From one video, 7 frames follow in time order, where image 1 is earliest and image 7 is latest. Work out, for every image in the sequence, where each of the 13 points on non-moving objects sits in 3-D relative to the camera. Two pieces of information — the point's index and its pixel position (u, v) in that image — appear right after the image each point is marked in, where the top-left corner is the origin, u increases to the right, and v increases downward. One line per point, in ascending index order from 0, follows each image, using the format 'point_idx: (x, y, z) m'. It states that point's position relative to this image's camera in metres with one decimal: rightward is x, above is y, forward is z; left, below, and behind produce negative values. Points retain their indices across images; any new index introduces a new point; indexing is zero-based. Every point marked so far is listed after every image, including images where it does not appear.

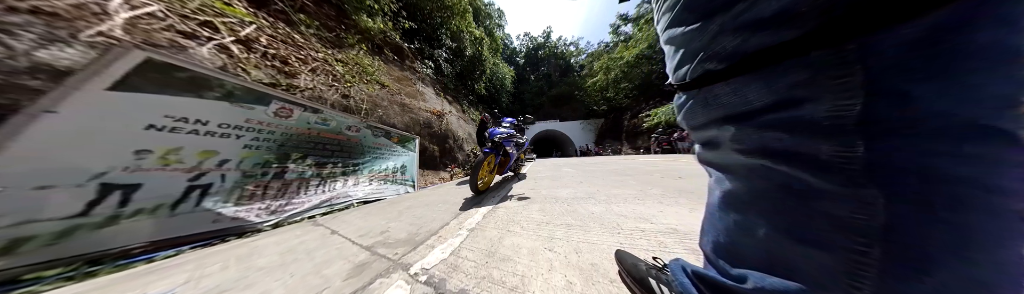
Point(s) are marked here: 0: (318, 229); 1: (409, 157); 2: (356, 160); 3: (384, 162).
0: (-1.7, -0.7, +1.0) m
1: (-3.2, -0.3, +3.6) m
2: (-3.3, -0.3, +2.5) m
3: (-3.3, -0.4, +3.0) m
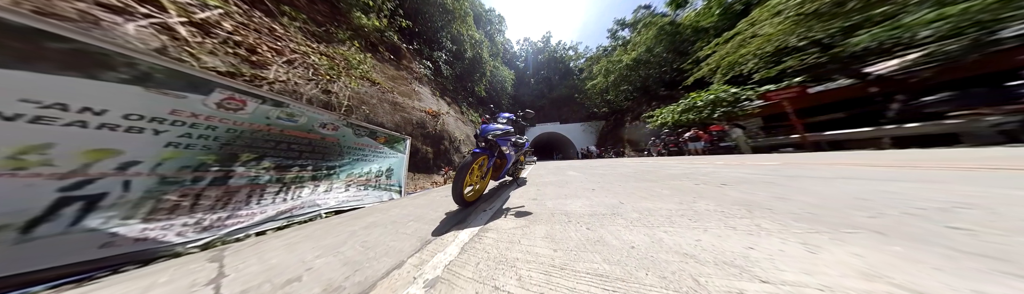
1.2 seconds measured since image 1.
0: (-1.7, -0.7, +0.7) m
1: (-3.1, -0.3, +3.3) m
2: (-3.3, -0.3, +2.2) m
3: (-3.3, -0.5, +2.7) m
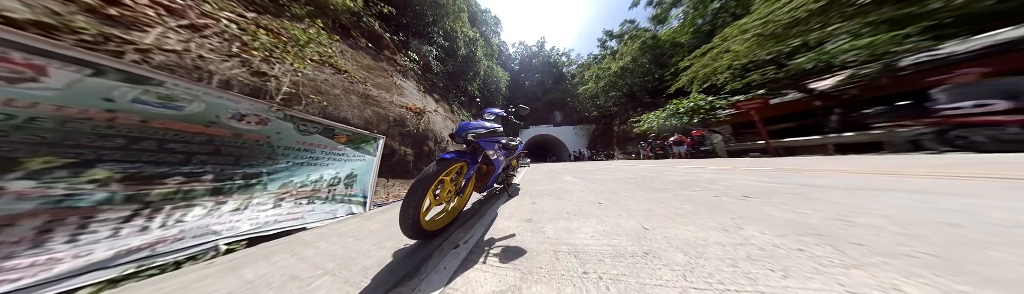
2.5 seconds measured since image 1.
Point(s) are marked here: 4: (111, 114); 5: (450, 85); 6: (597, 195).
0: (-1.8, -0.7, +0.1) m
1: (-3.3, -0.3, +2.7) m
2: (-3.4, -0.3, +1.6) m
3: (-3.5, -0.5, +2.1) m
4: (-3.3, +0.3, +1.0) m
5: (-5.7, +5.7, +11.1) m
6: (+1.6, -0.9, +2.3) m
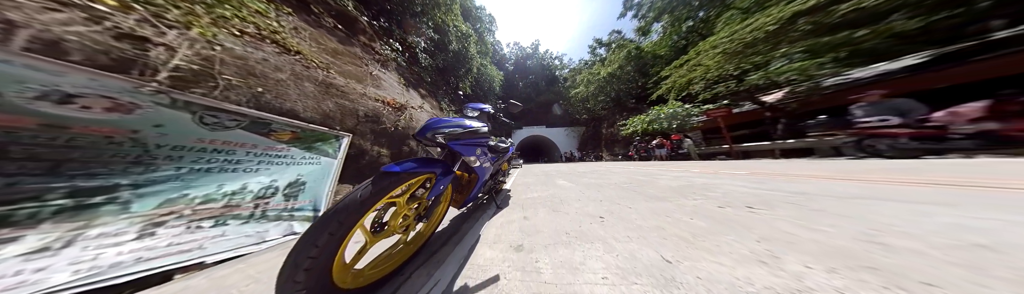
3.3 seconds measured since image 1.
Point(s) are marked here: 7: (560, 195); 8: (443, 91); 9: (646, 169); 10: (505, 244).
0: (-1.8, -0.7, -0.3) m
1: (-3.5, -0.3, +2.2) m
2: (-3.6, -0.3, +1.1) m
3: (-3.7, -0.4, +1.6) m
4: (-3.4, +0.3, +0.5) m
5: (-6.3, +5.7, +10.4) m
6: (+1.5, -1.0, +2.0) m
7: (+1.2, -1.1, +2.8) m
8: (-6.0, +4.9, +10.3) m
9: (+7.3, -1.2, +6.5) m
10: (-0.1, -0.9, +1.2) m
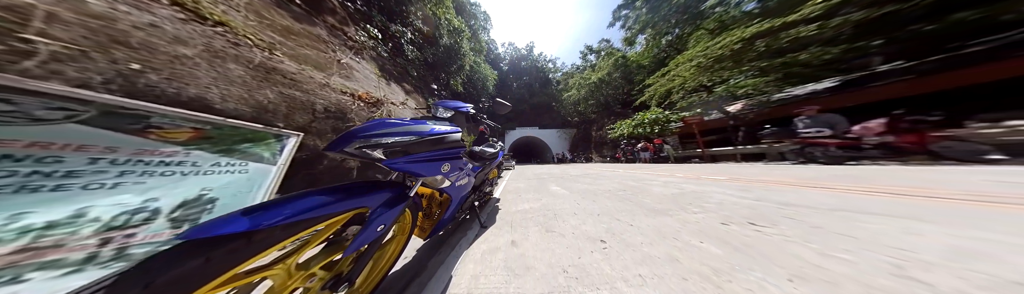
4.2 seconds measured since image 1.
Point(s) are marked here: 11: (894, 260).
0: (-1.9, -0.8, -0.7) m
1: (-3.7, -0.4, +1.6) m
2: (-3.7, -0.3, +0.5) m
3: (-3.8, -0.5, +1.0) m
4: (-3.5, +0.3, 0.0) m
5: (-6.8, +5.8, +9.7) m
6: (+1.3, -1.1, +1.8) m
7: (+0.9, -1.2, +2.5) m
8: (-6.5, +4.9, +9.6) m
9: (+6.8, -1.5, +6.6) m
10: (-0.2, -1.0, +0.9) m
11: (+3.3, -1.0, +1.0) m
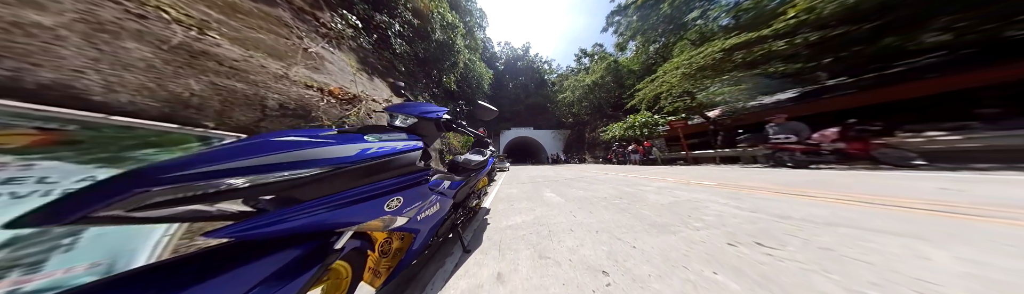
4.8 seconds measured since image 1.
0: (-1.9, -0.9, -1.1) m
1: (-3.8, -0.4, +1.2) m
2: (-3.7, -0.4, +0.1) m
3: (-3.9, -0.5, +0.6) m
4: (-3.5, +0.2, -0.5) m
5: (-7.2, +5.7, +9.1) m
6: (+1.1, -1.3, +1.6) m
7: (+0.7, -1.4, +2.3) m
8: (-6.9, +4.8, +9.1) m
9: (+6.5, -1.7, +6.6) m
10: (-0.3, -1.2, +0.6) m
11: (+3.2, -1.2, +0.9) m
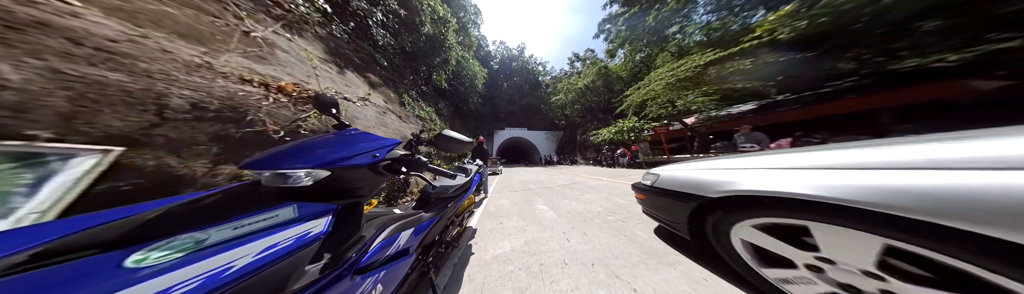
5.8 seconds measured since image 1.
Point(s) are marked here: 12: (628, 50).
0: (-1.9, -1.1, -1.5) m
1: (-3.9, -0.6, +0.7) m
2: (-3.8, -0.6, -0.4) m
3: (-4.0, -0.8, +0.1) m
4: (-3.5, 0.0, -1.0) m
5: (-7.6, +5.6, +8.4) m
6: (+0.9, -1.6, +1.3) m
7: (+0.5, -1.7, +2.0) m
8: (-7.3, +4.7, +8.3) m
9: (+6.0, -2.2, +6.7) m
10: (-0.4, -1.5, +0.3) m
11: (+3.0, -1.5, +0.8) m
12: (+10.6, +8.7, +10.7) m
